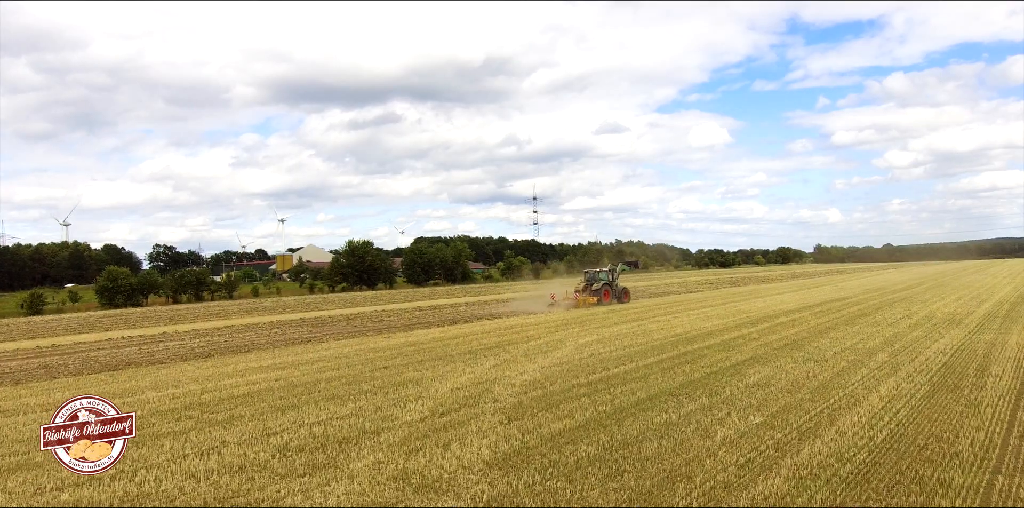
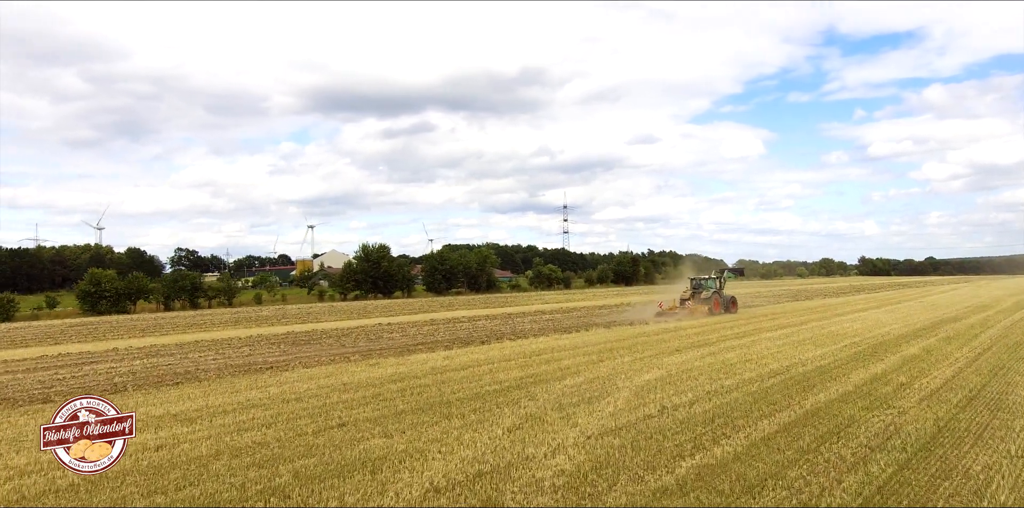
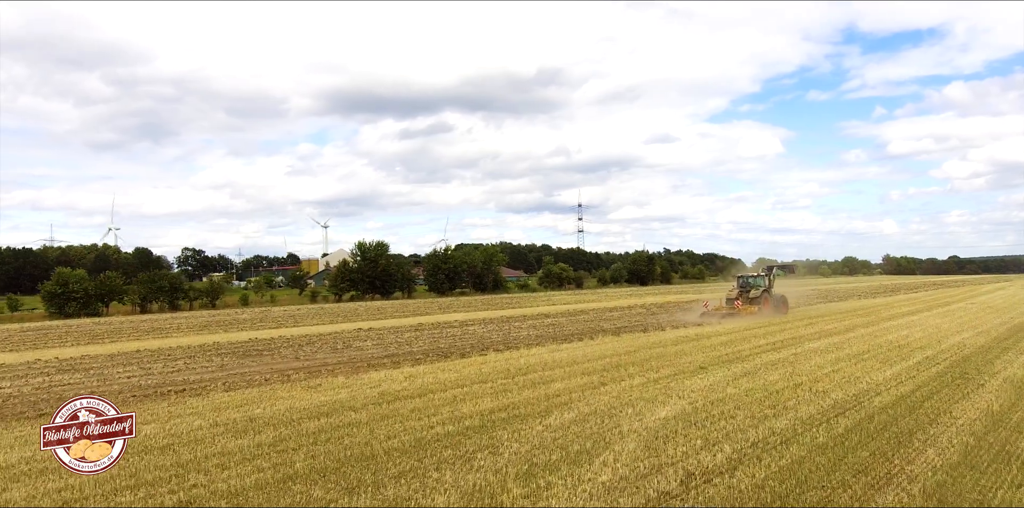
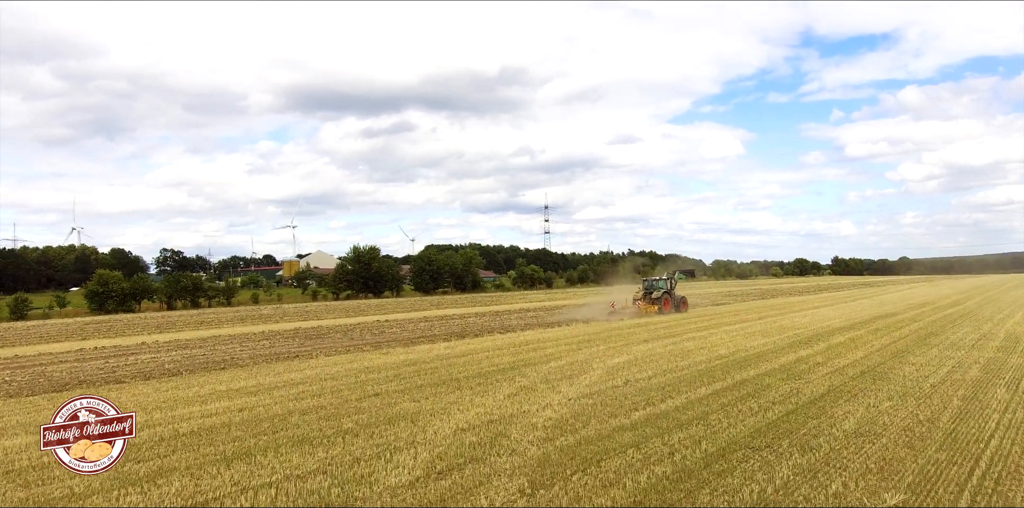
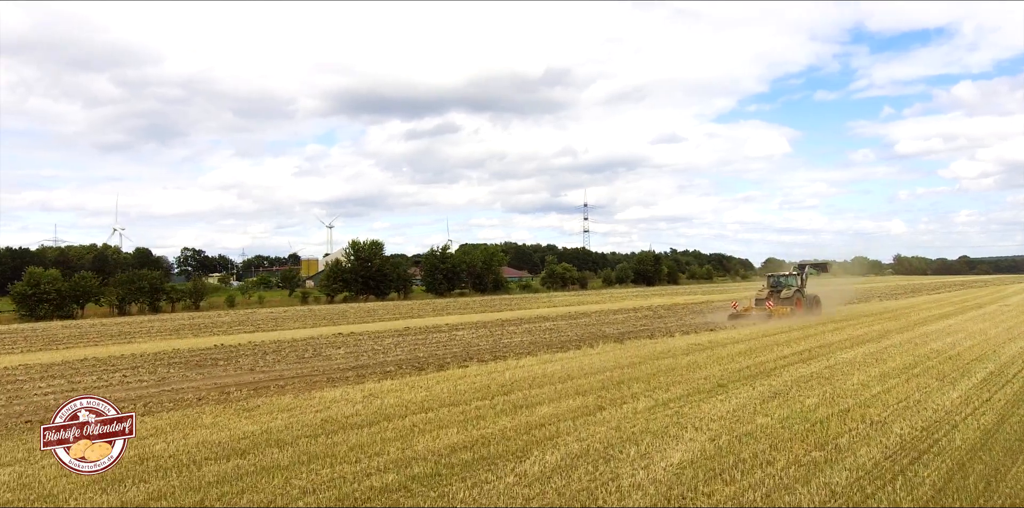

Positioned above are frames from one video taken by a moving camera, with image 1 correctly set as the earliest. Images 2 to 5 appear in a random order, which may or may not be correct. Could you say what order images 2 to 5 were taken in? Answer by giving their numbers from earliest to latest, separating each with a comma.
4, 2, 3, 5
